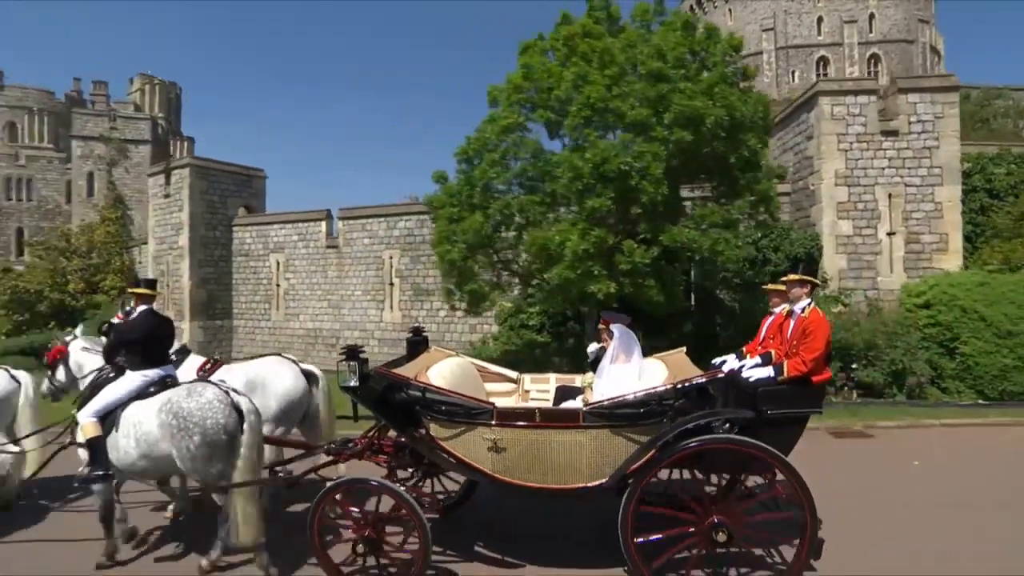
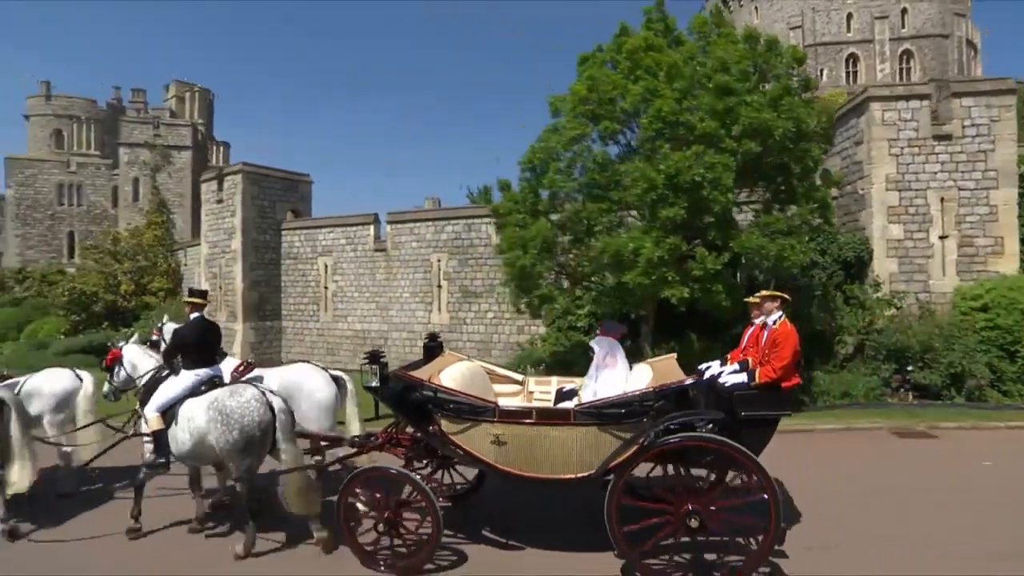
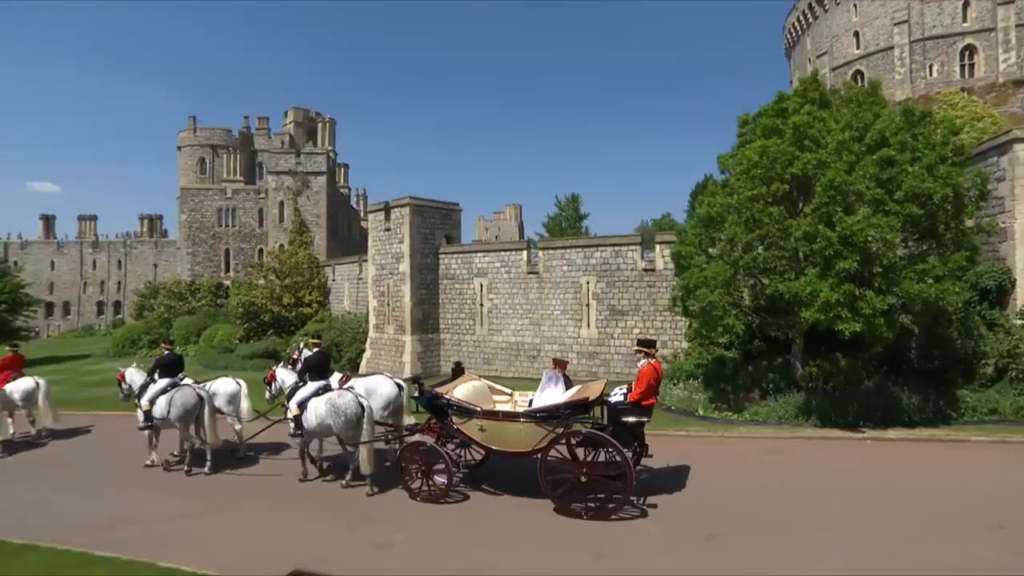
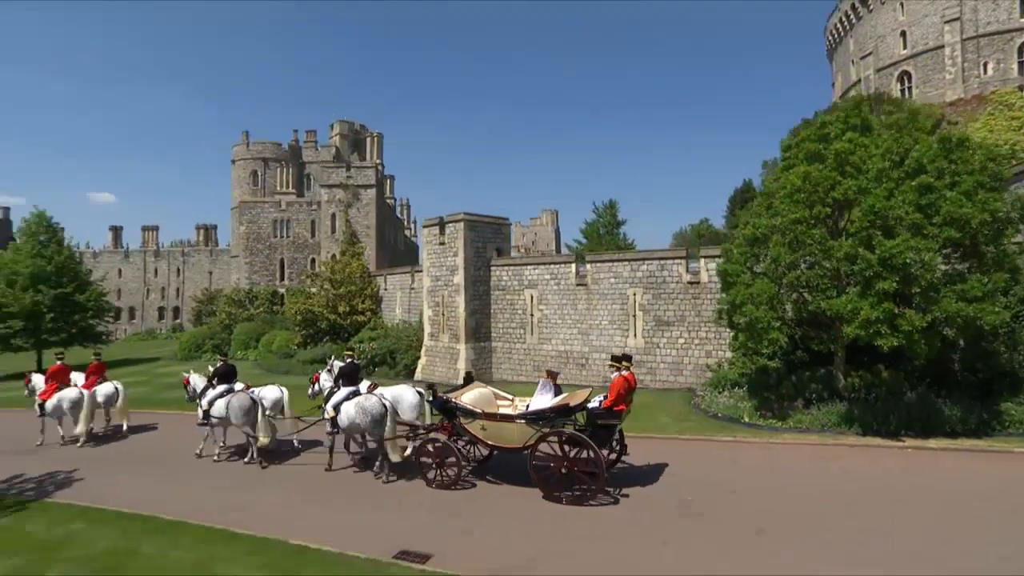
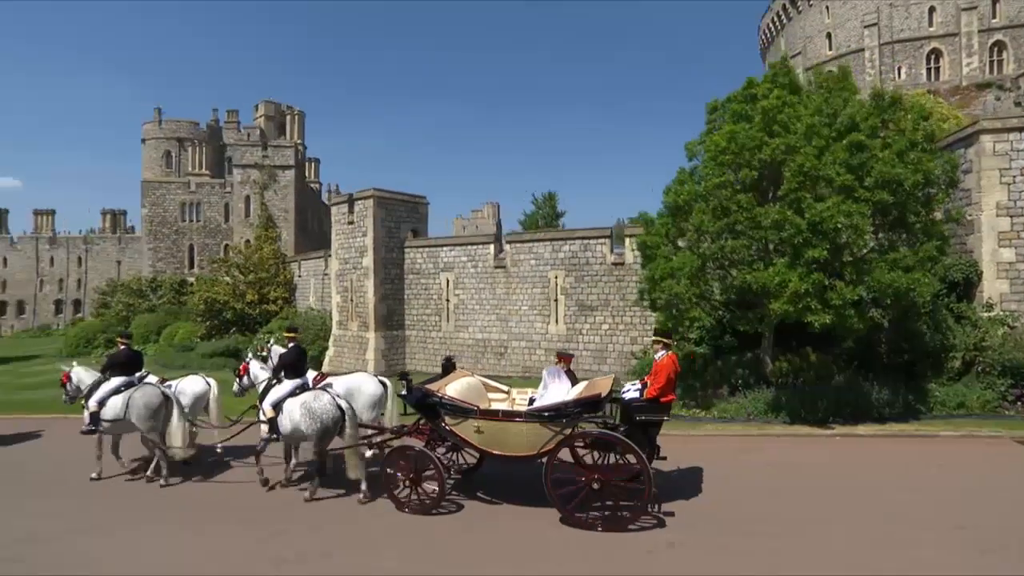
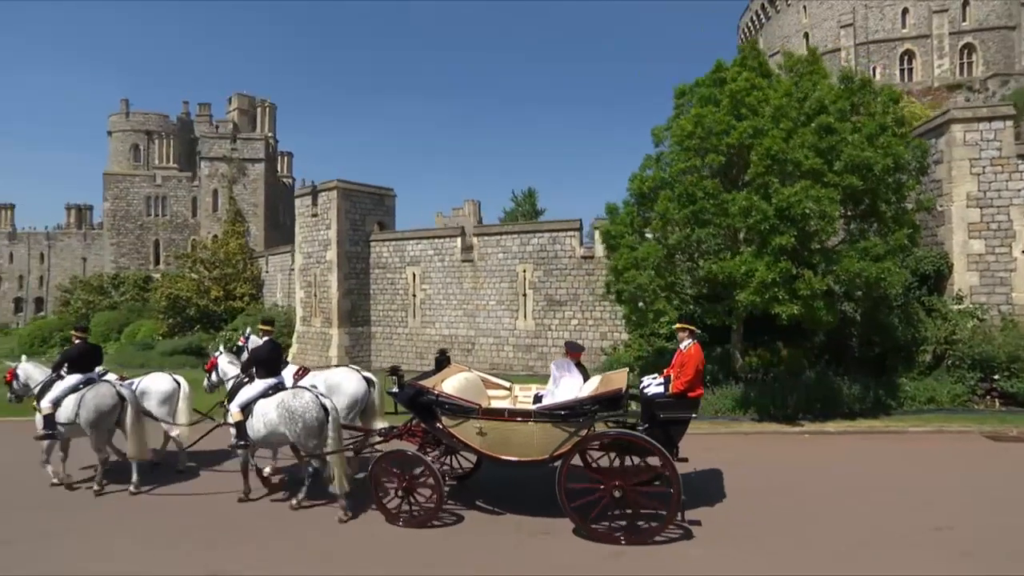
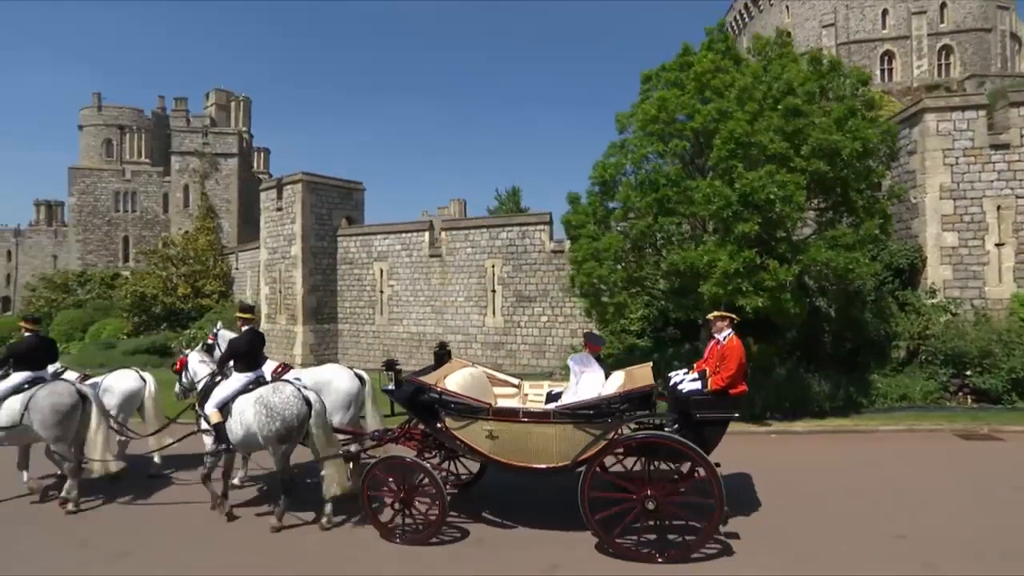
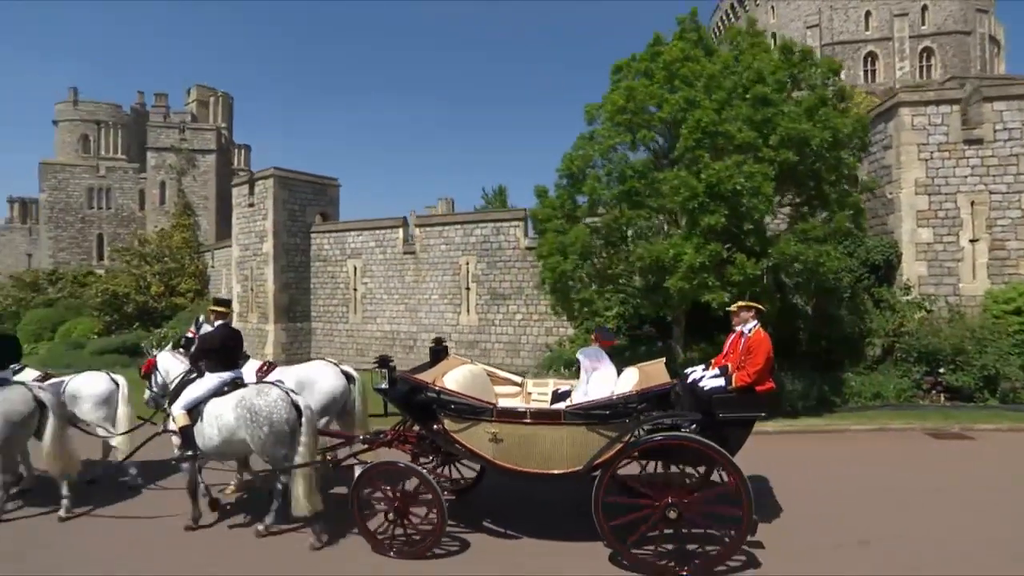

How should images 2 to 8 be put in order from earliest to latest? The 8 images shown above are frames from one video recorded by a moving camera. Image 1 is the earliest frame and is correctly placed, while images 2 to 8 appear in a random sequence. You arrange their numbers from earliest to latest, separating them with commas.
2, 8, 7, 6, 5, 3, 4
